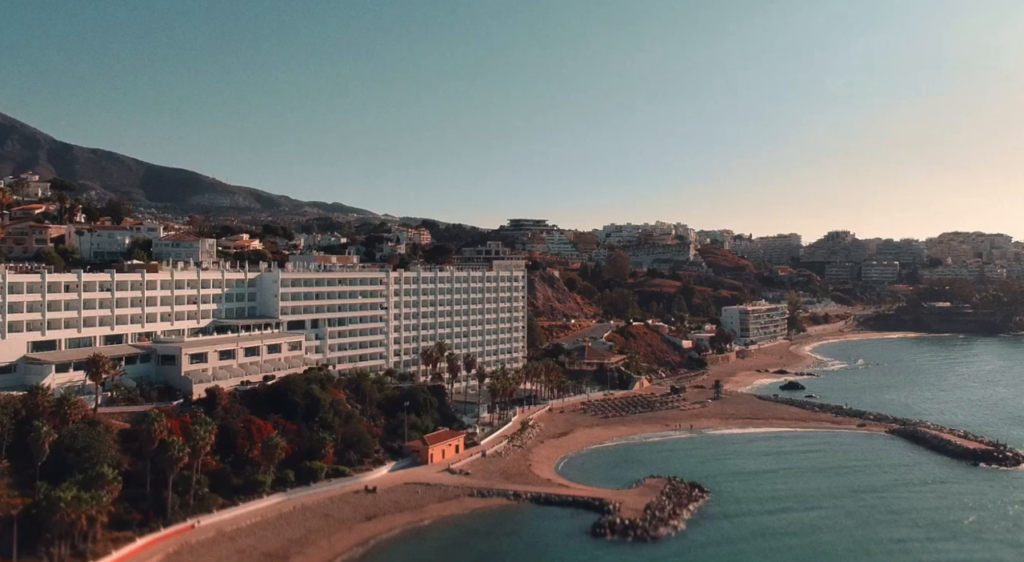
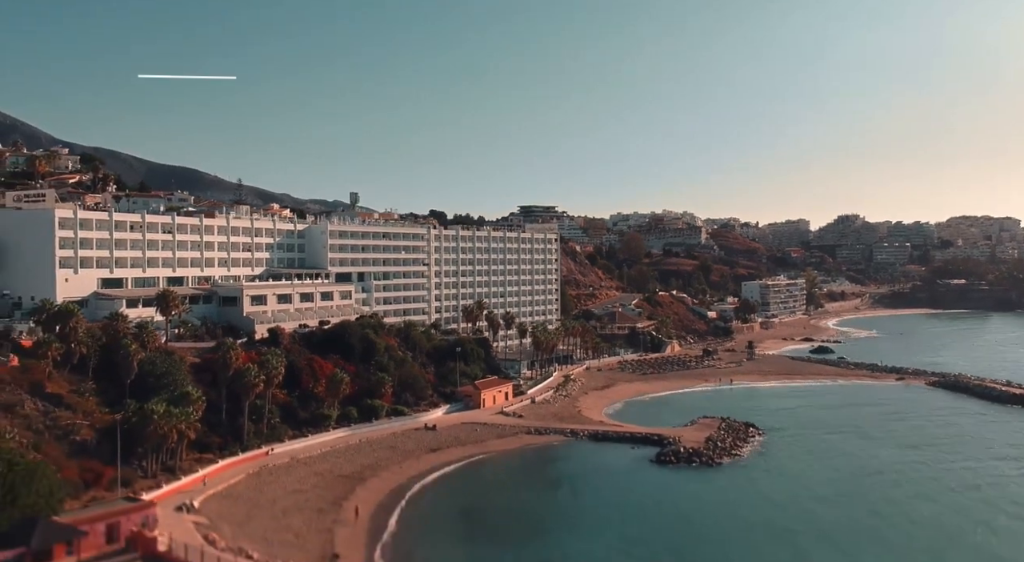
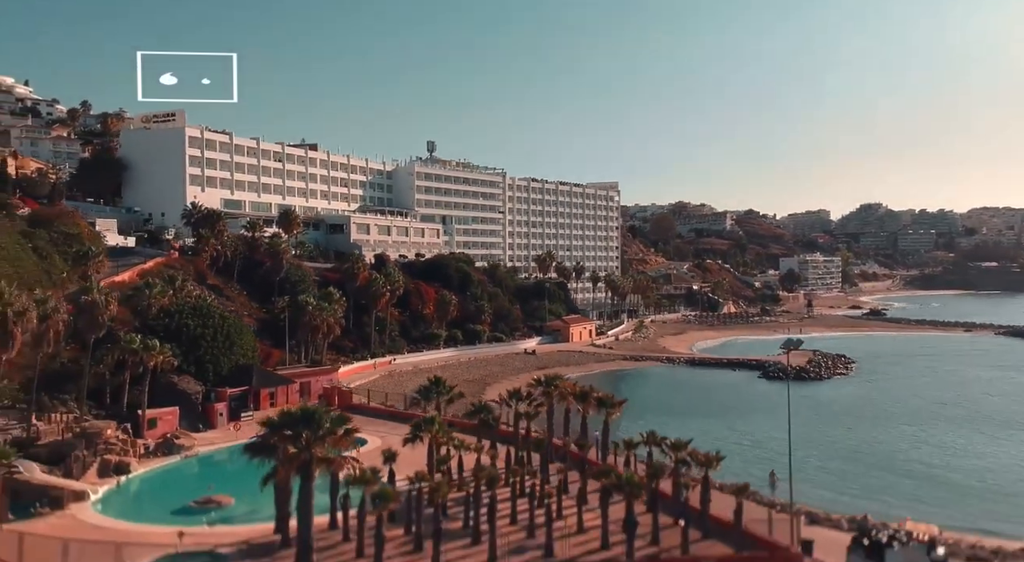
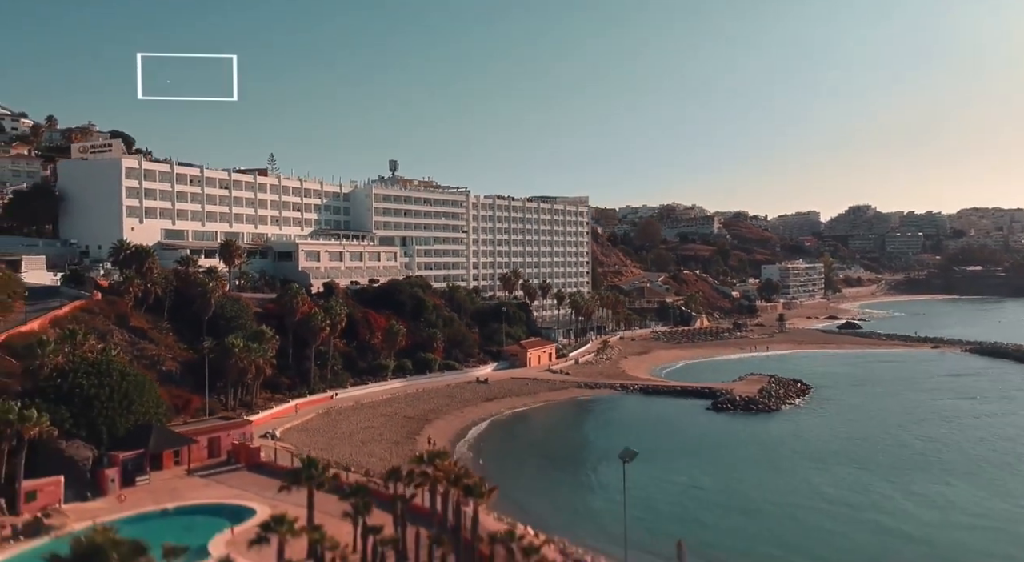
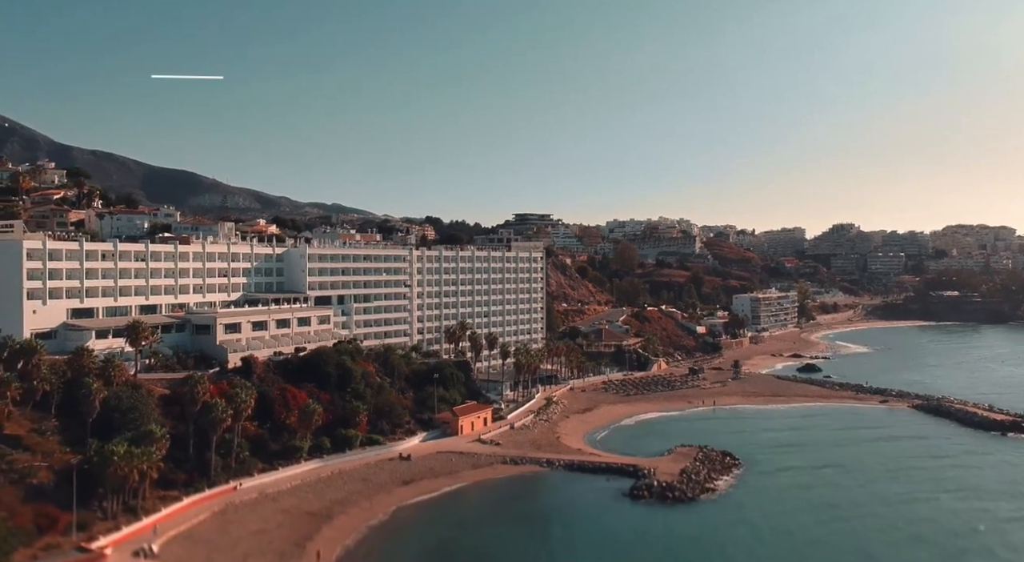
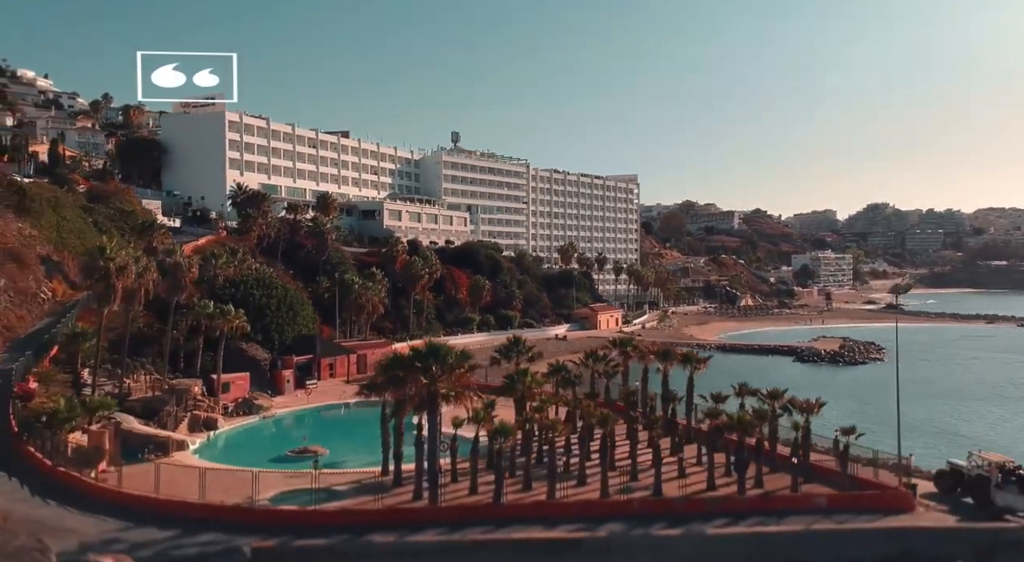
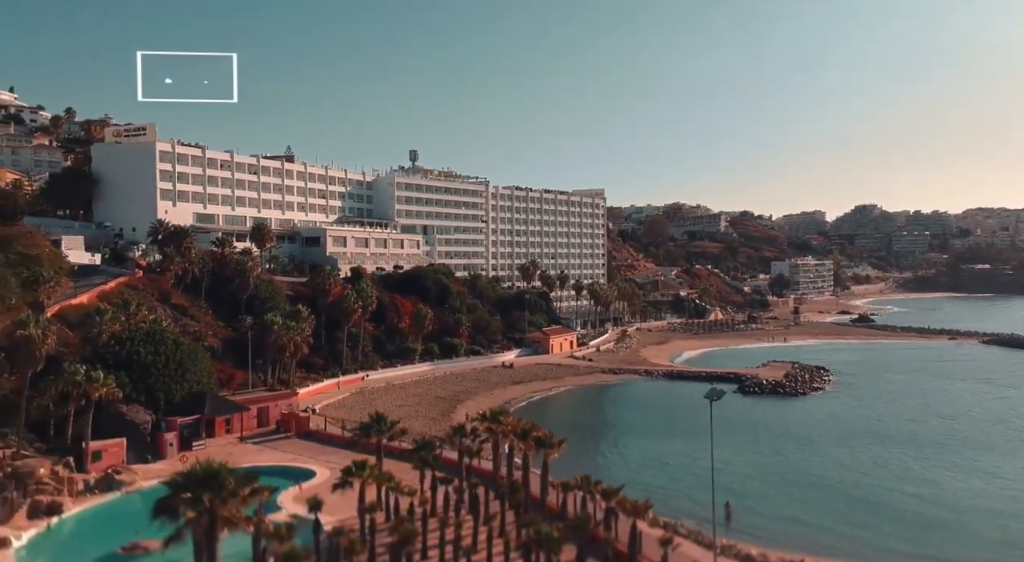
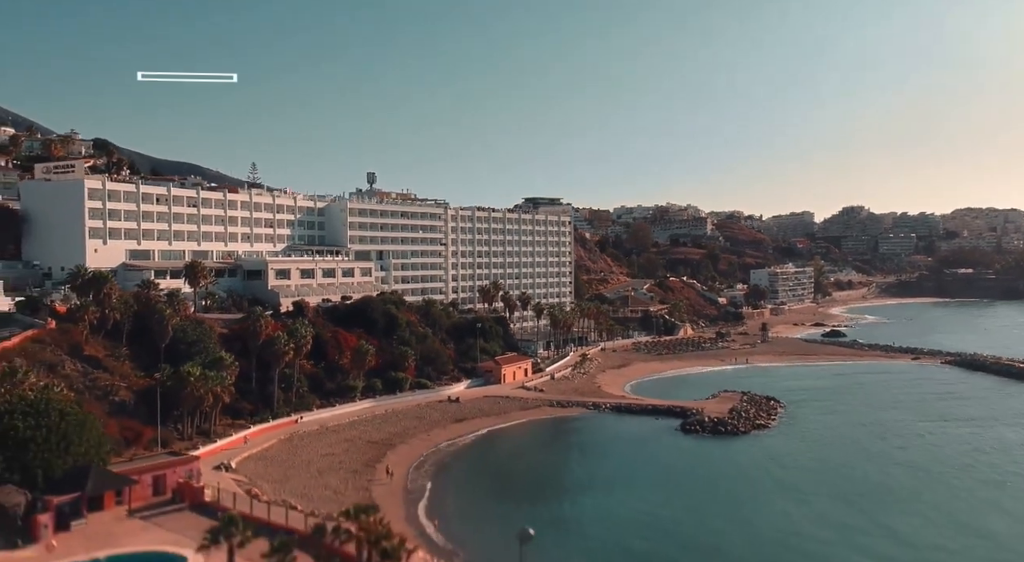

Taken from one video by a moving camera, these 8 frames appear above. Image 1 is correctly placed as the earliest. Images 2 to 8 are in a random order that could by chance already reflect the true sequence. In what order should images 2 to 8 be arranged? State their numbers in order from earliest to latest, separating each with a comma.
5, 2, 8, 4, 7, 3, 6
